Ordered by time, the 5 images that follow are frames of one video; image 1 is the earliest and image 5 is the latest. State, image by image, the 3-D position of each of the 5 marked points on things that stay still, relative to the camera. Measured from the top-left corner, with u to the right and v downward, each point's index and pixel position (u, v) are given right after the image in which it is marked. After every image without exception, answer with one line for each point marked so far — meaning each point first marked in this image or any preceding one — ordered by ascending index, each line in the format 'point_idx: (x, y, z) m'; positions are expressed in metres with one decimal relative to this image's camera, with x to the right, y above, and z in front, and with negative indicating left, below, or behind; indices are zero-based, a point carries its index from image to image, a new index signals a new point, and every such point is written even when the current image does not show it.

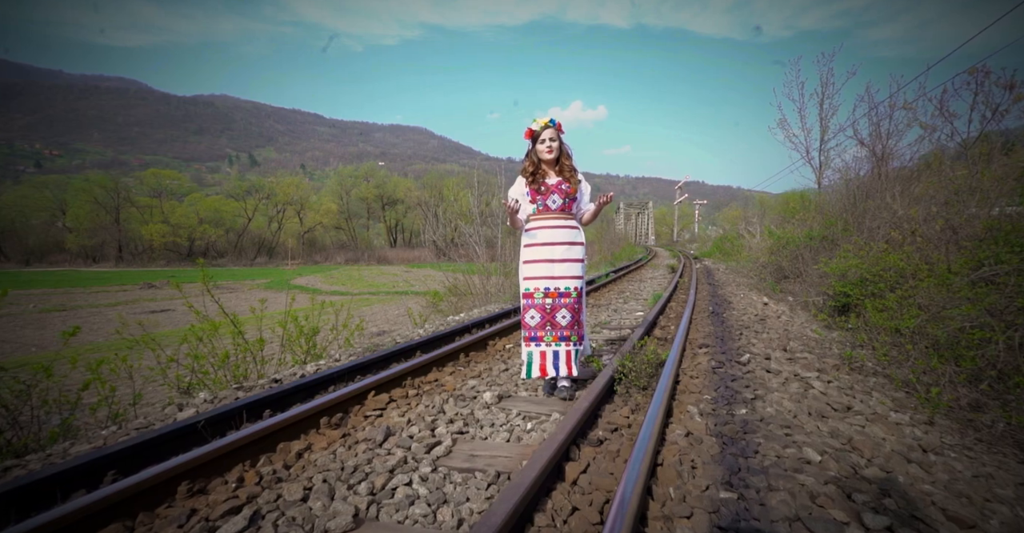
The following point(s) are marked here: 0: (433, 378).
0: (-0.6, -0.9, +4.3) m
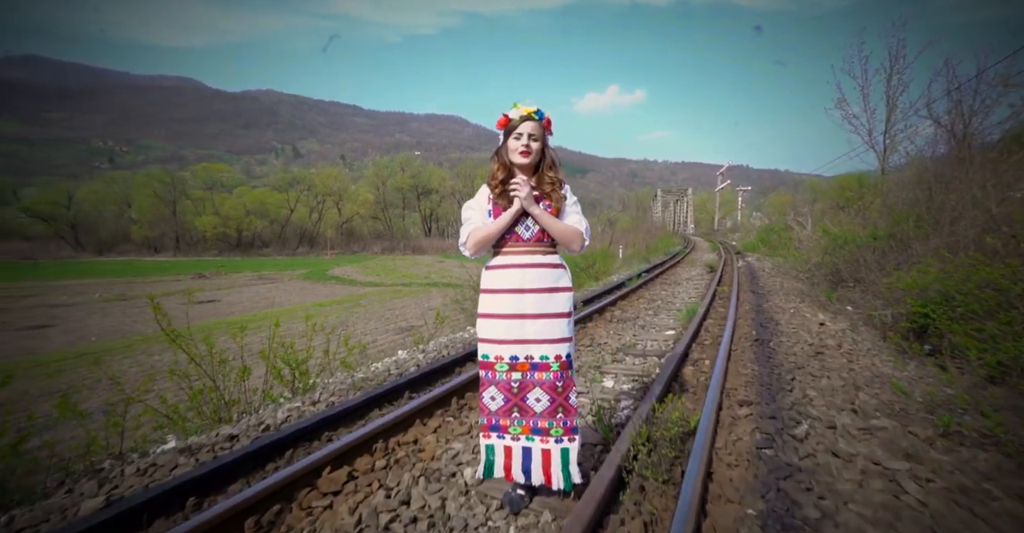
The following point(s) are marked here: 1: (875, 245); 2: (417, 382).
0: (-0.7, -1.2, +3.6) m
1: (+6.5, +0.4, +9.5) m
2: (-0.9, -1.0, +4.8) m
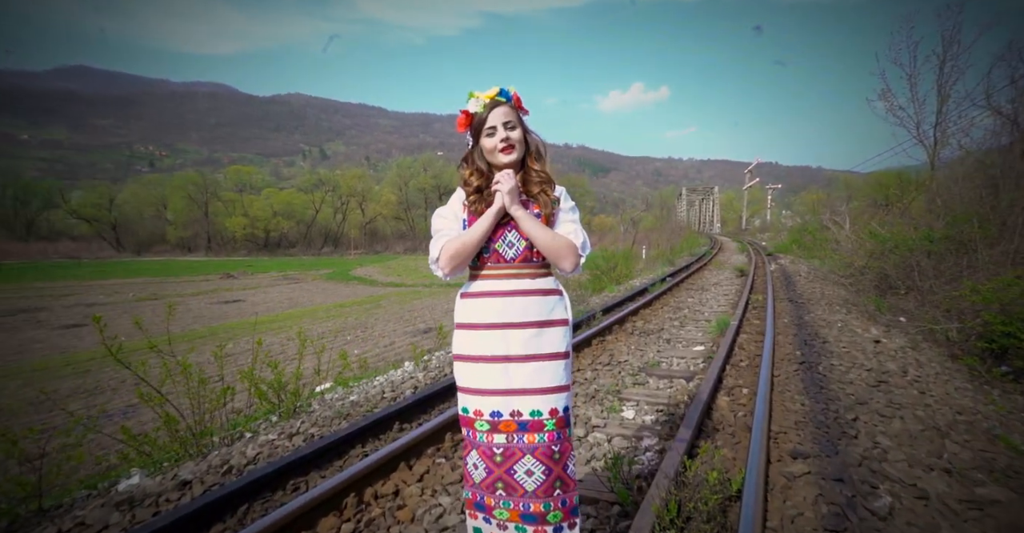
0: (-0.7, -1.3, +3.0) m
1: (+6.8, +0.3, +8.6) m
2: (-0.8, -1.1, +4.2) m
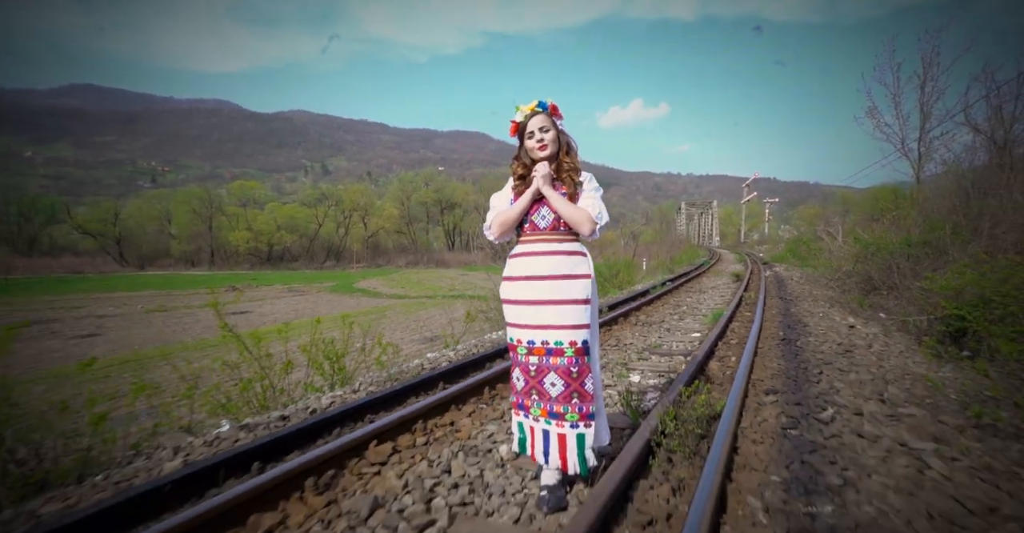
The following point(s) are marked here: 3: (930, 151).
0: (-0.5, -1.1, +3.8) m
1: (+7.0, +0.3, +9.4) m
2: (-0.6, -1.0, +5.0) m
3: (+8.5, +2.4, +10.8) m
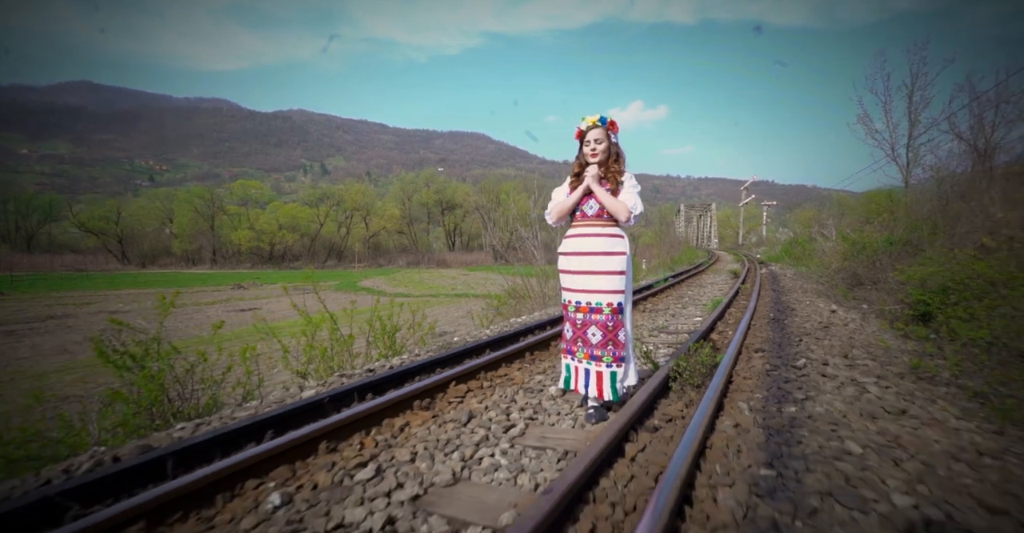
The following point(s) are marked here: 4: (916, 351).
0: (-0.1, -1.0, +4.8) m
1: (+7.4, +0.3, +10.4) m
2: (-0.2, -0.9, +6.0) m
3: (+8.9, +2.4, +11.8) m
4: (+3.9, -0.8, +5.1) m
